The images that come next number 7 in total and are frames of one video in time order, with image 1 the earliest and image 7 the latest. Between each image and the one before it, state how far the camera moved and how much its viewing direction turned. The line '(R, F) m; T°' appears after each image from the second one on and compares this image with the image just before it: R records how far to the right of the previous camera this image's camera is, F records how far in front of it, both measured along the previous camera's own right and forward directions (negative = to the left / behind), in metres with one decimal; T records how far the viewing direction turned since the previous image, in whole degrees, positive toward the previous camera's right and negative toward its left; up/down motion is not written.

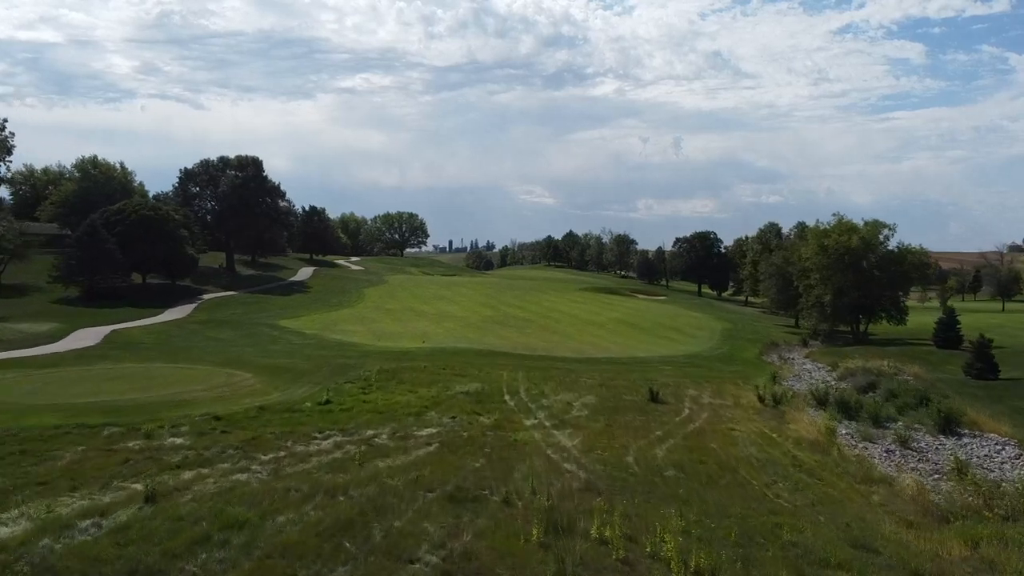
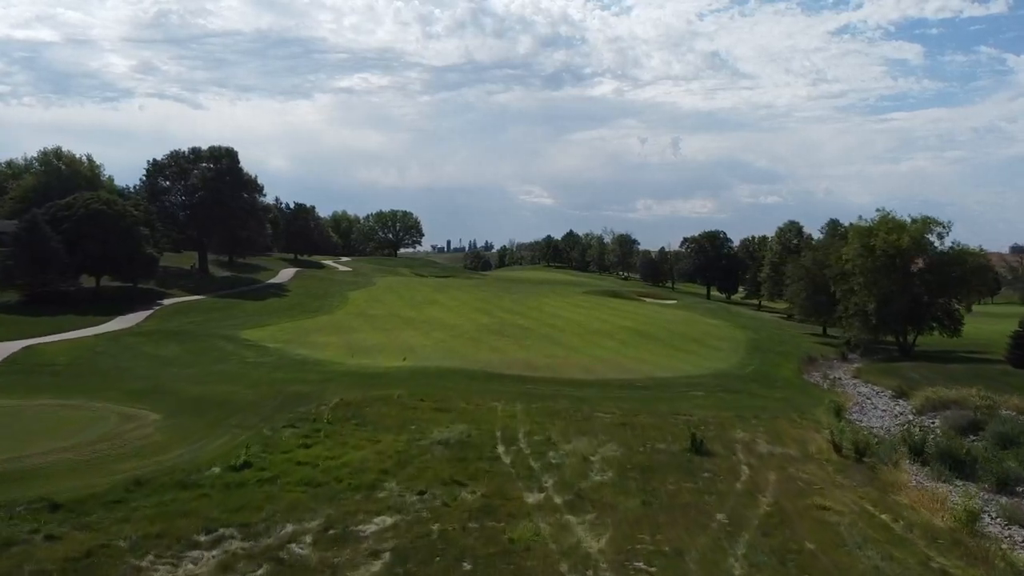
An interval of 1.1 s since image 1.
(0.0, +5.2) m; 0°
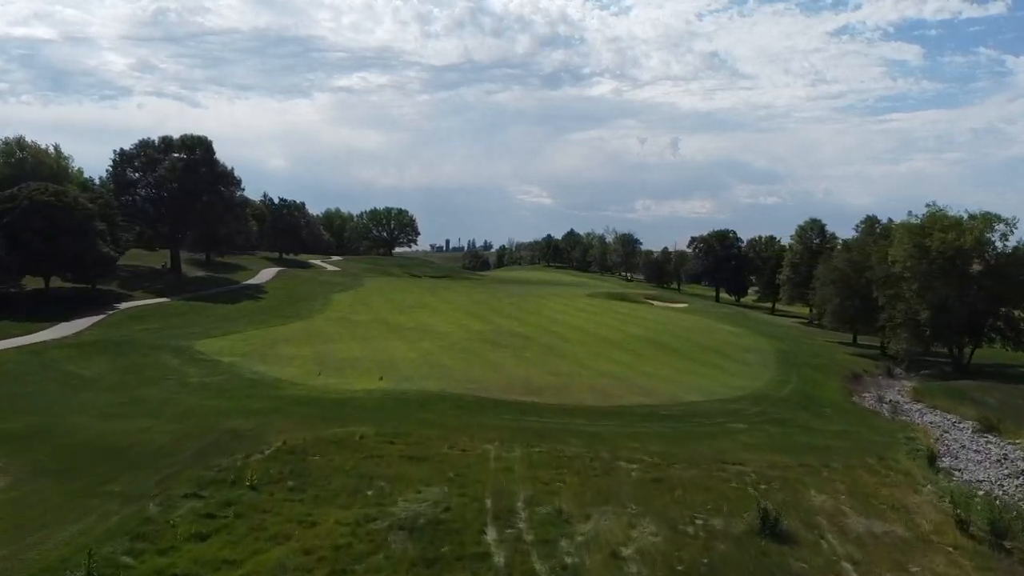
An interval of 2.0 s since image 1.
(0.0, +4.6) m; 0°
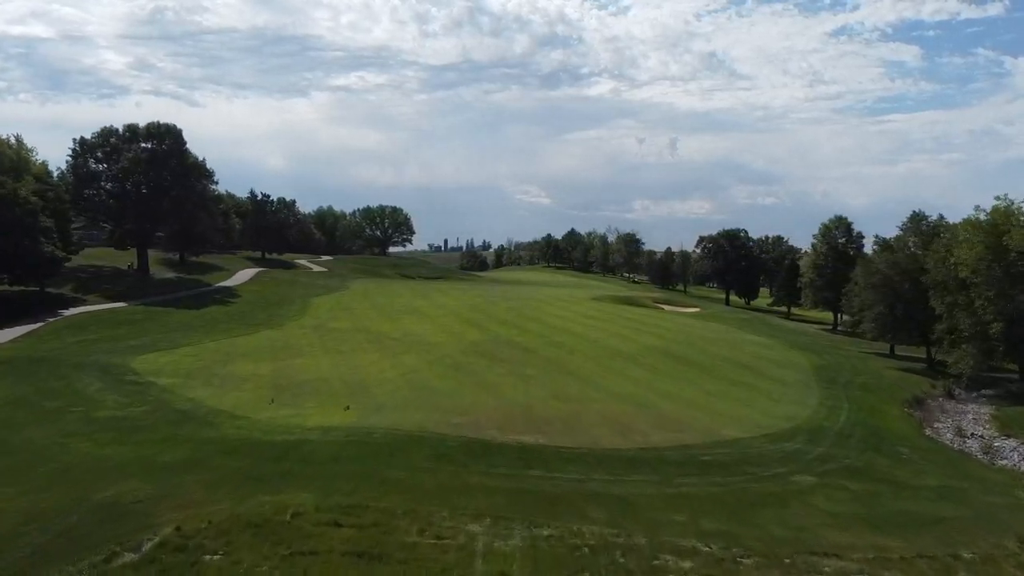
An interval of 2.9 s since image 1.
(0.0, +4.6) m; 0°
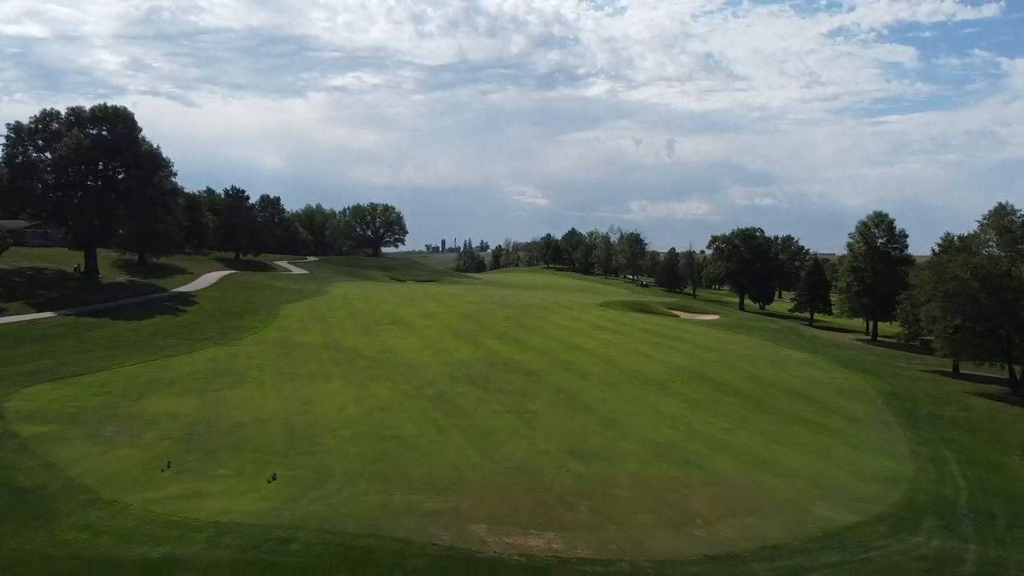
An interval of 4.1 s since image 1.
(-0.1, +5.9) m; 0°
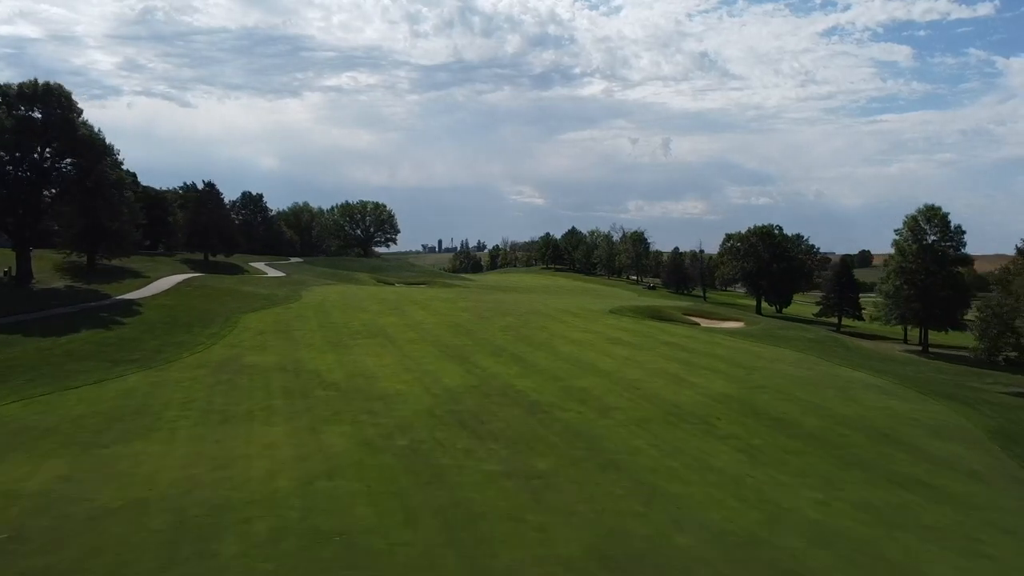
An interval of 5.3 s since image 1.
(-0.1, +5.9) m; 0°
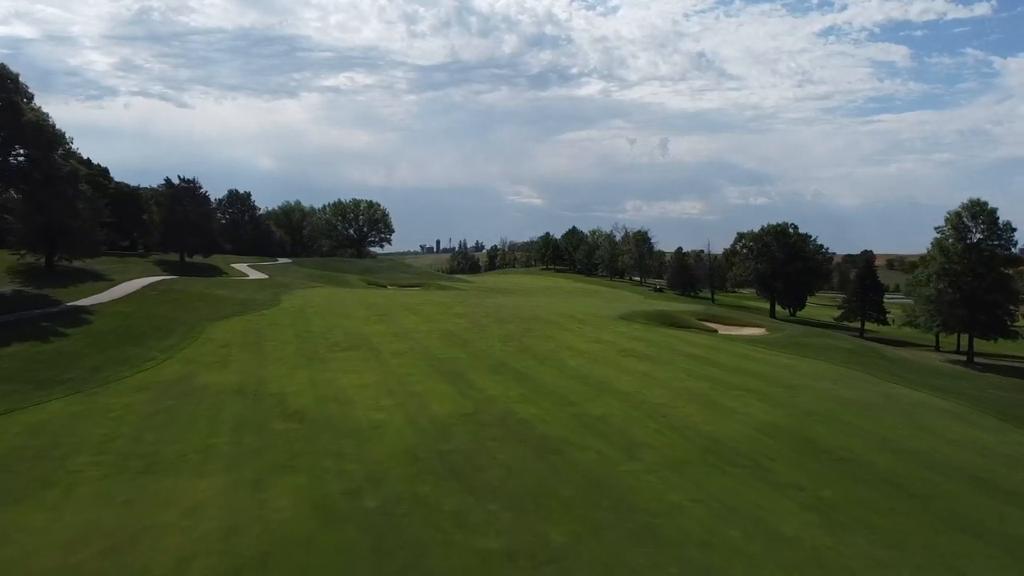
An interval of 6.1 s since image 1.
(-0.1, +4.0) m; 0°
